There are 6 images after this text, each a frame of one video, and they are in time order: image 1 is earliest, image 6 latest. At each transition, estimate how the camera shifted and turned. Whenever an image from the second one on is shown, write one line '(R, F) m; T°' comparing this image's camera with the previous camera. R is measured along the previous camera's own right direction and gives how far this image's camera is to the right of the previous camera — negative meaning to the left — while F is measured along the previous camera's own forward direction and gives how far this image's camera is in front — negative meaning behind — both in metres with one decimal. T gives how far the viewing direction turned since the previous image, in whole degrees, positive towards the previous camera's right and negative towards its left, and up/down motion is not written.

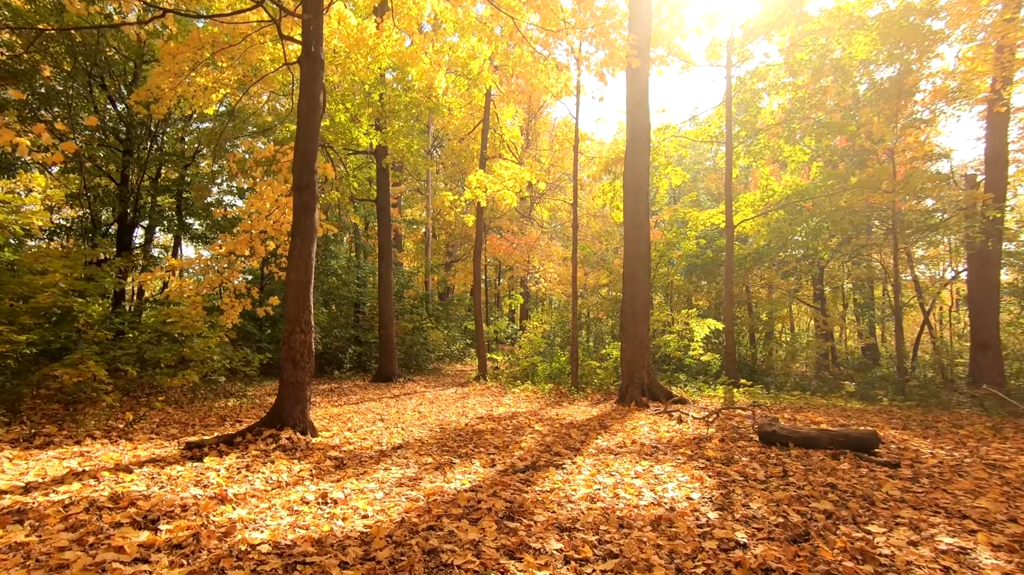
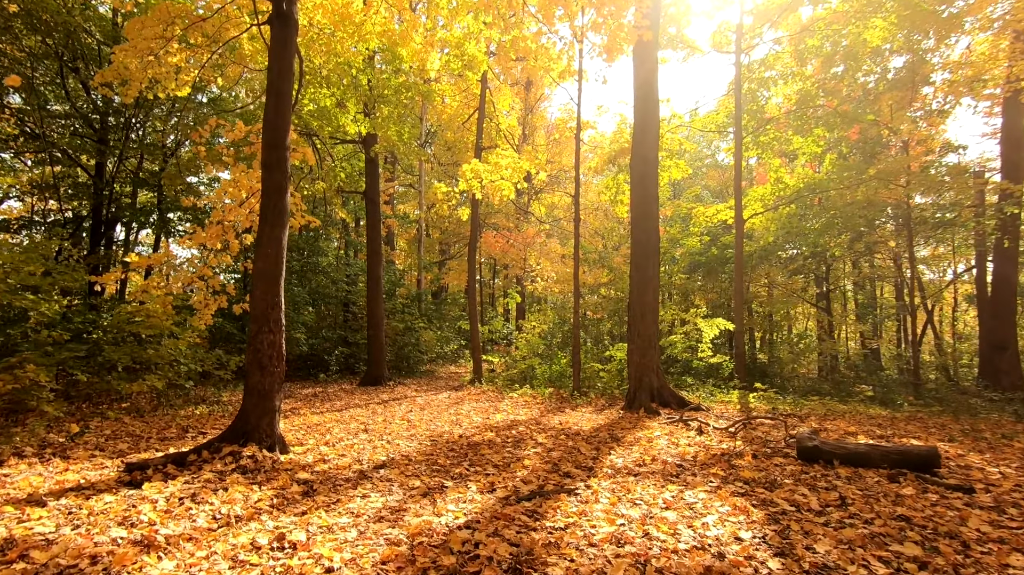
(-0.1, +0.7) m; +1°
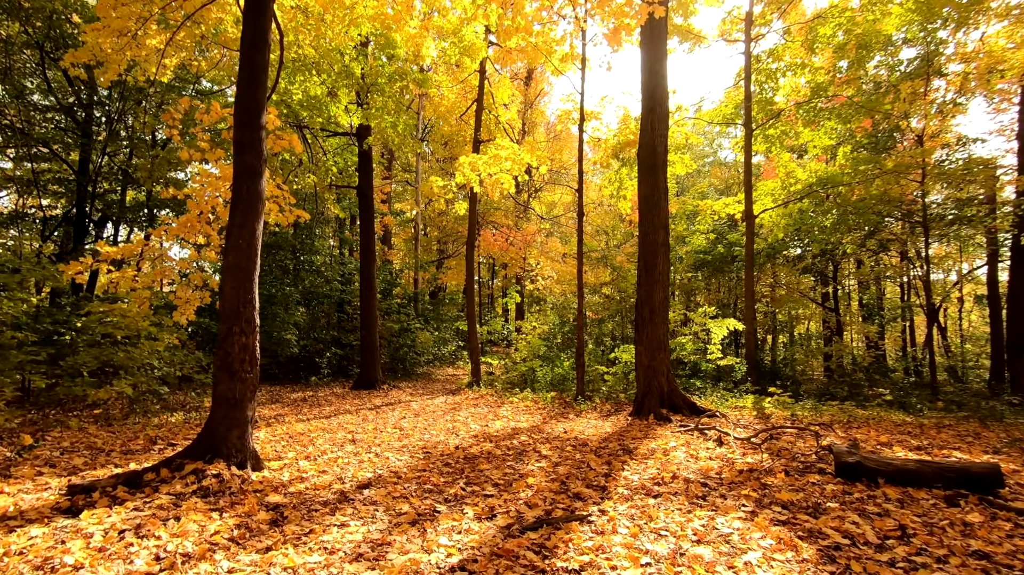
(0.0, +0.5) m; 0°
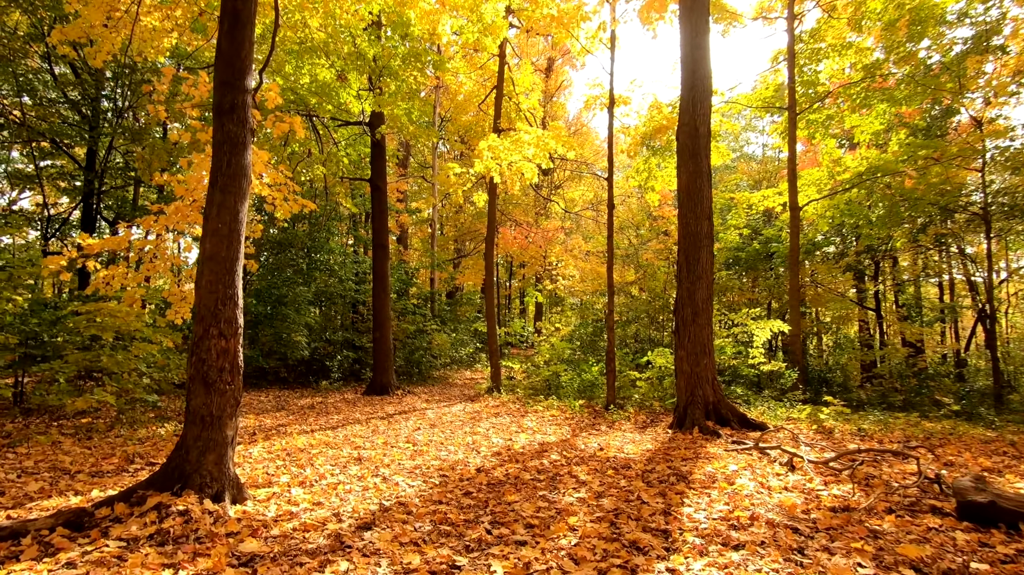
(-0.1, +0.8) m; -2°
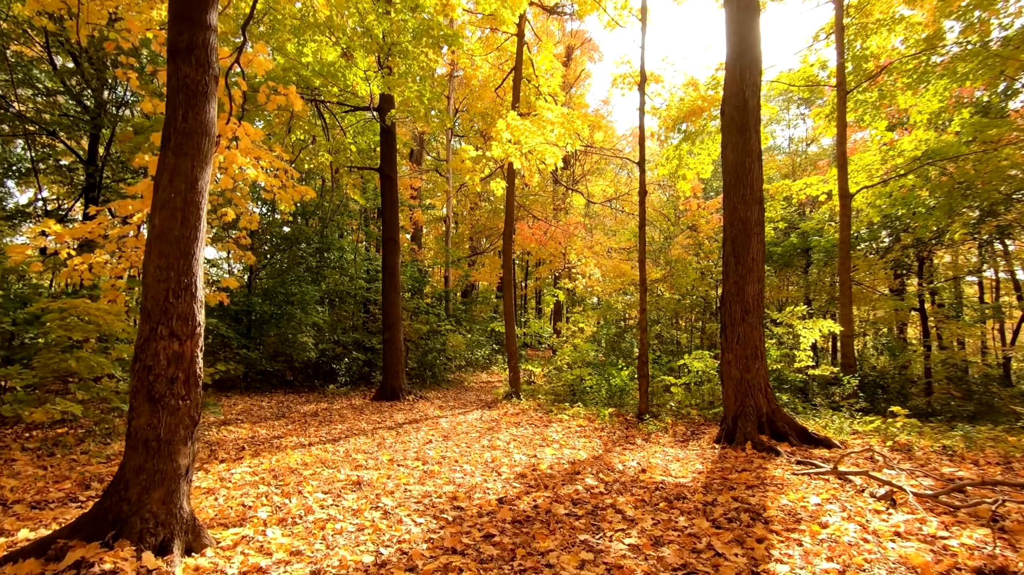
(-0.1, +0.8) m; -2°
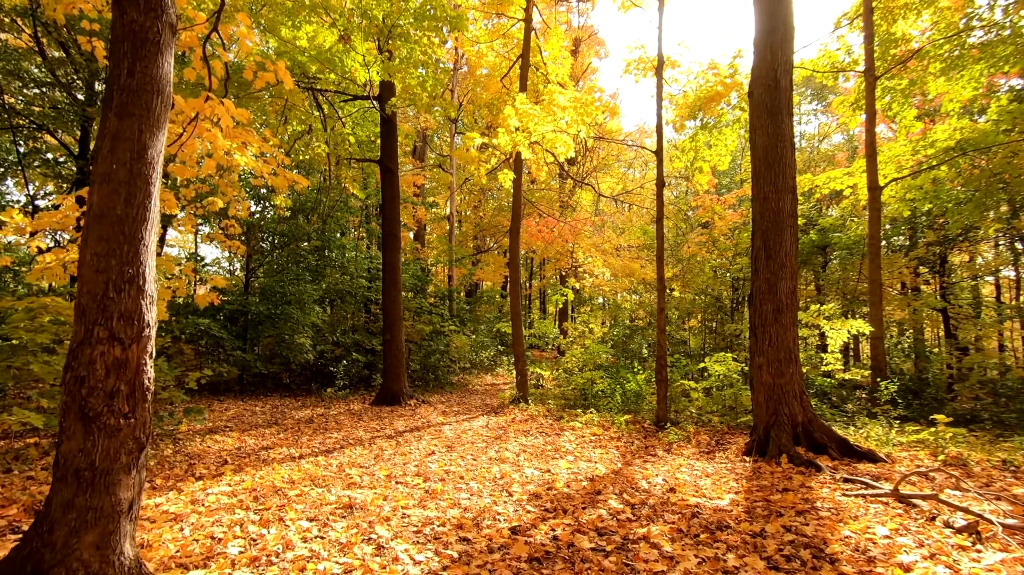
(-0.1, +0.5) m; 0°
